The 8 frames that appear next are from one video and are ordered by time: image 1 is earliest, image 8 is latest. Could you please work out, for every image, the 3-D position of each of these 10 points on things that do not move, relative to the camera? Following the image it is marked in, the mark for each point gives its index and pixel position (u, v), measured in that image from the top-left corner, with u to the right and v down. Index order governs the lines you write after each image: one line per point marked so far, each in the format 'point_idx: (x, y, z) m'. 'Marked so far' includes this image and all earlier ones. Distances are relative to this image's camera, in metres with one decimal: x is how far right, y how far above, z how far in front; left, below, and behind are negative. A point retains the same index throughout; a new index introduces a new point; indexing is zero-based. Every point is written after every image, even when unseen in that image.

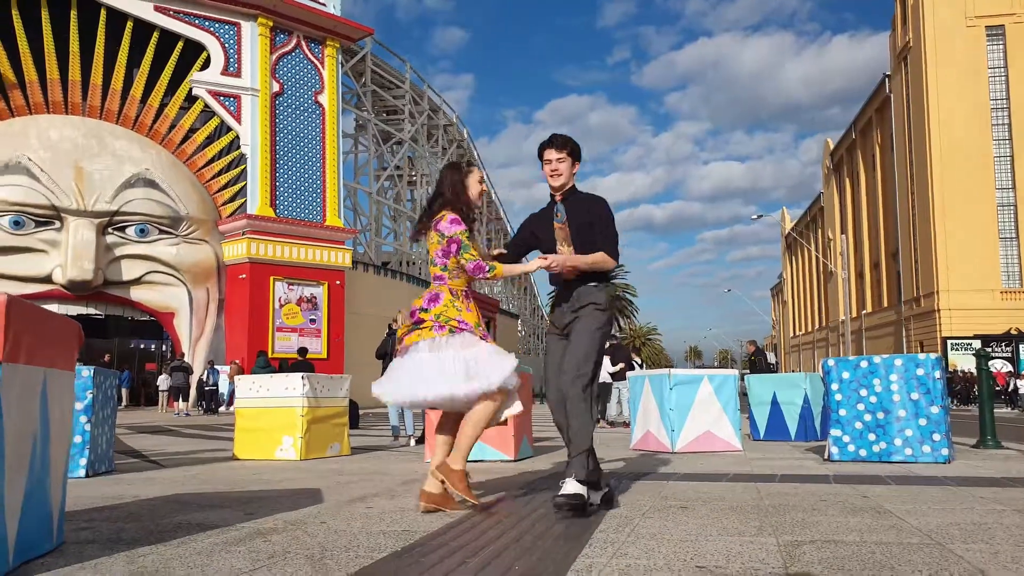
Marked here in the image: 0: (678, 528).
0: (+0.6, -0.9, +2.9) m
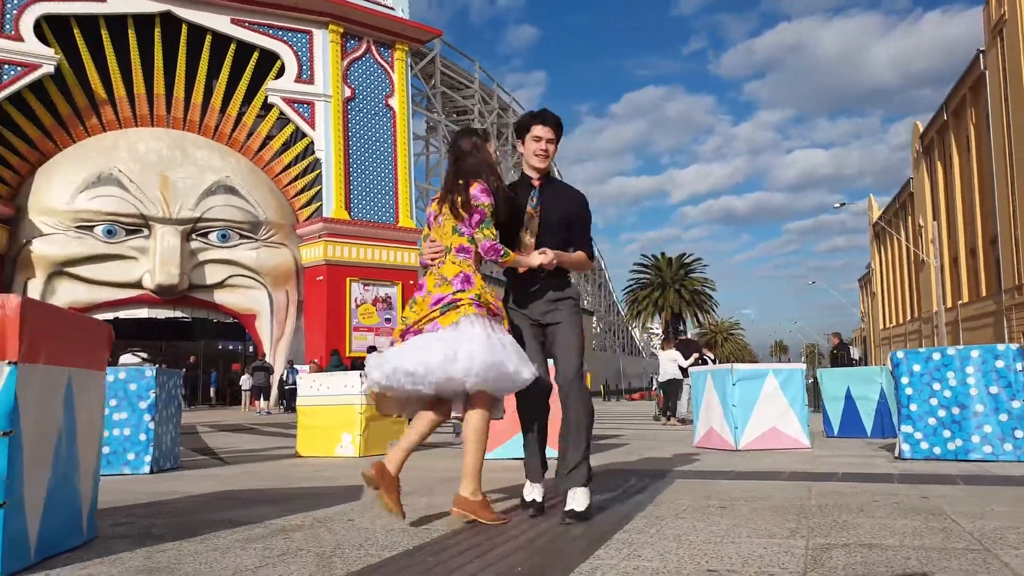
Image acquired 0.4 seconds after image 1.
0: (+0.7, -0.8, +2.8) m
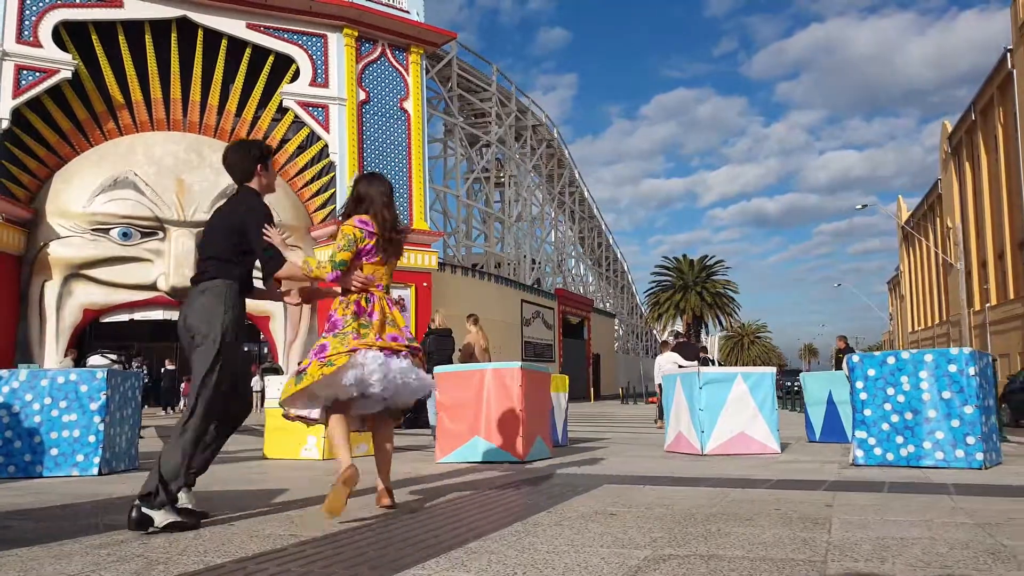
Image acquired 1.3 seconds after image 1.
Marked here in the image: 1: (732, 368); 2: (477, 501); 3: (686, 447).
0: (+0.2, -0.9, +2.7) m
1: (+2.0, -0.7, +7.1) m
2: (-0.1, -1.0, +3.9) m
3: (+1.6, -1.5, +7.2) m
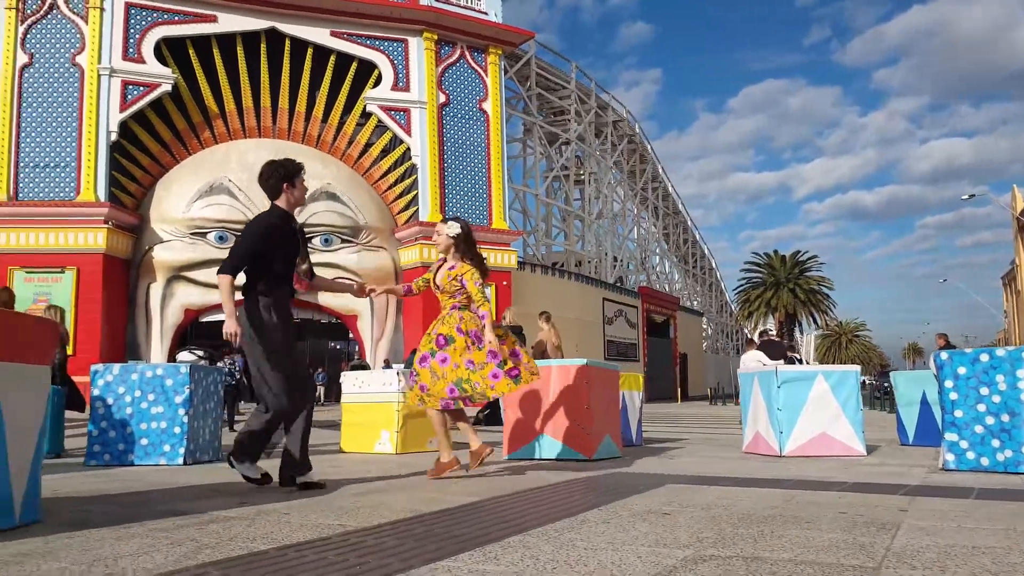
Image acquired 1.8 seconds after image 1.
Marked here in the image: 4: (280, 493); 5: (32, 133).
0: (+0.3, -0.8, +2.7) m
1: (+2.6, -0.7, +6.8) m
2: (+0.1, -1.0, +3.8) m
3: (+2.2, -1.4, +6.9) m
4: (-1.2, -1.0, +3.9) m
5: (-10.3, +3.4, +17.0) m
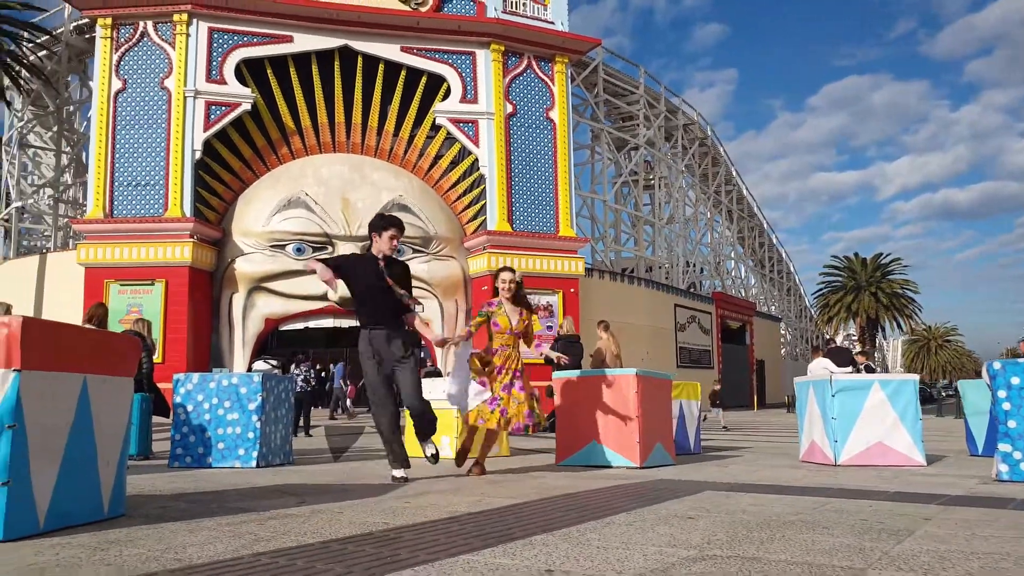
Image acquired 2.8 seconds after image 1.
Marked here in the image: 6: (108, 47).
0: (+0.4, -0.9, +2.8) m
1: (+3.1, -0.7, +6.8) m
2: (+0.3, -1.1, +4.0) m
3: (+2.7, -1.5, +6.9) m
4: (-1.0, -1.1, +4.3) m
5: (-8.9, +3.1, +18.1) m
6: (-9.5, +5.6, +18.4) m
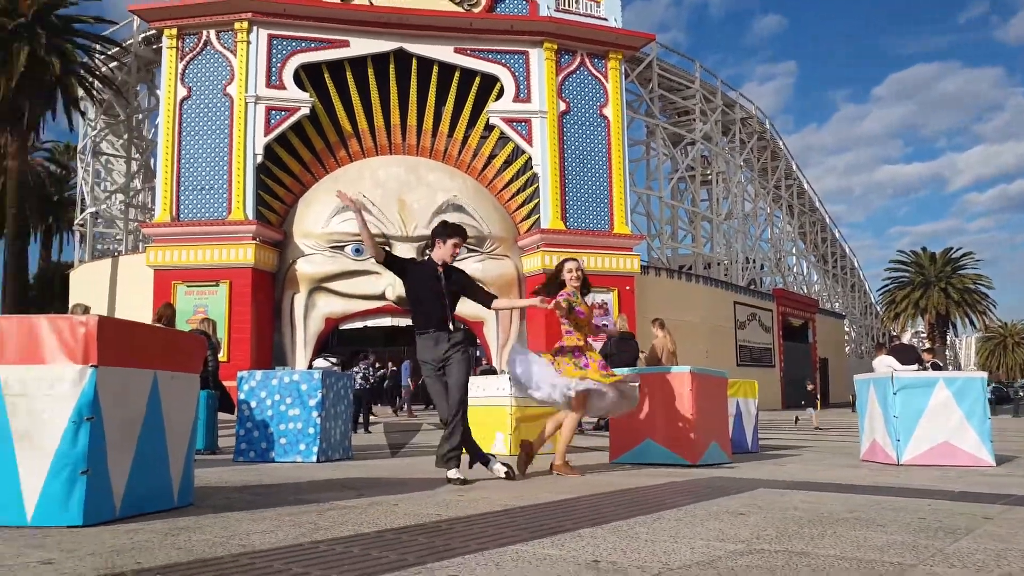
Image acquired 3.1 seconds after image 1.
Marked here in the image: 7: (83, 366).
0: (+0.6, -0.9, +2.9) m
1: (+3.5, -0.7, +6.6) m
2: (+0.6, -1.1, +4.0) m
3: (+3.2, -1.4, +6.8) m
4: (-0.7, -1.1, +4.4) m
5: (-7.6, +3.1, +18.8) m
6: (-8.2, +5.6, +19.1) m
7: (-1.6, -0.3, +2.9) m
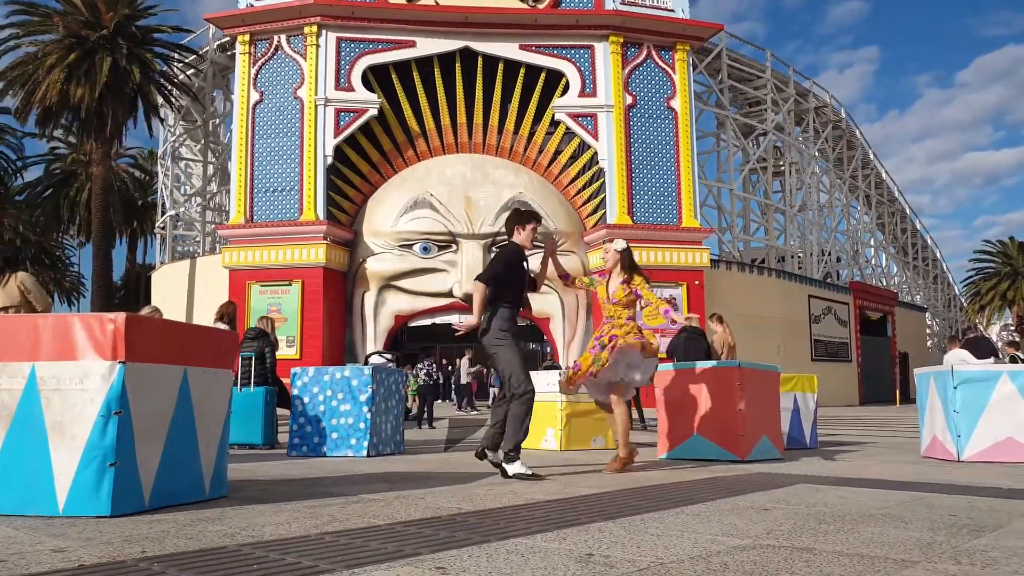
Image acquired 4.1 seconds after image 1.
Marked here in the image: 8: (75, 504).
0: (+0.6, -0.9, +2.8) m
1: (+3.9, -0.6, +6.3) m
2: (+0.8, -1.0, +4.0) m
3: (+3.6, -1.4, +6.5) m
4: (-0.5, -1.1, +4.5) m
5: (-6.2, +3.1, +19.4) m
6: (-6.7, +5.6, +19.8) m
7: (-1.5, -0.3, +3.1) m
8: (-1.6, -0.8, +3.0) m
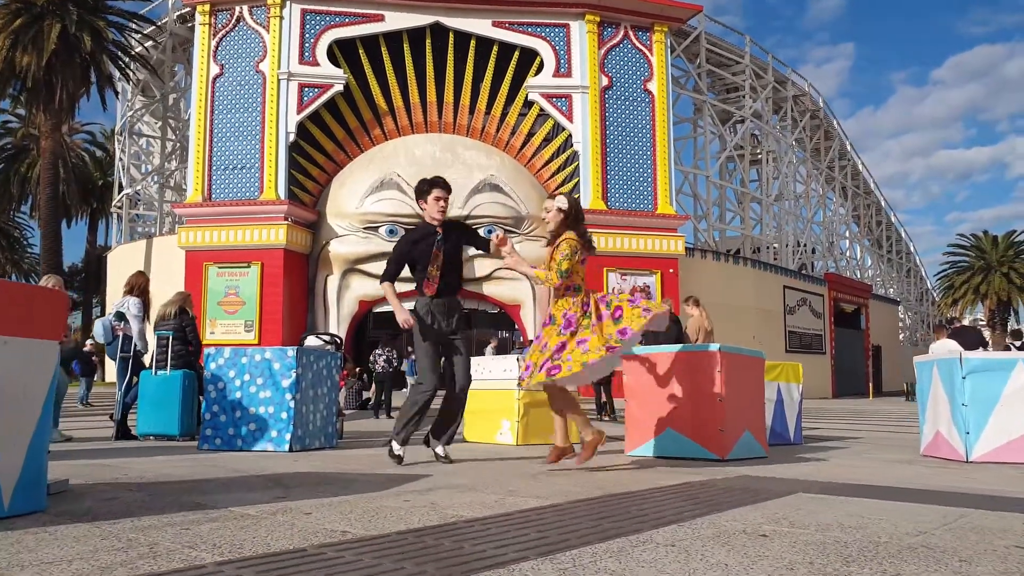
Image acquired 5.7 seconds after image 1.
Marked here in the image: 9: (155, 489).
0: (+0.4, -0.7, +2.0) m
1: (+3.5, -0.5, +5.5) m
2: (+0.4, -0.9, +3.2) m
3: (+3.2, -1.2, +5.7) m
4: (-0.8, -0.9, +3.6) m
5: (-6.9, +3.6, +18.3) m
6: (-7.4, +6.1, +18.6) m
7: (-1.8, -0.1, +2.1) m
8: (-1.9, -0.6, +2.1) m
9: (-1.5, -0.9, +3.3) m
